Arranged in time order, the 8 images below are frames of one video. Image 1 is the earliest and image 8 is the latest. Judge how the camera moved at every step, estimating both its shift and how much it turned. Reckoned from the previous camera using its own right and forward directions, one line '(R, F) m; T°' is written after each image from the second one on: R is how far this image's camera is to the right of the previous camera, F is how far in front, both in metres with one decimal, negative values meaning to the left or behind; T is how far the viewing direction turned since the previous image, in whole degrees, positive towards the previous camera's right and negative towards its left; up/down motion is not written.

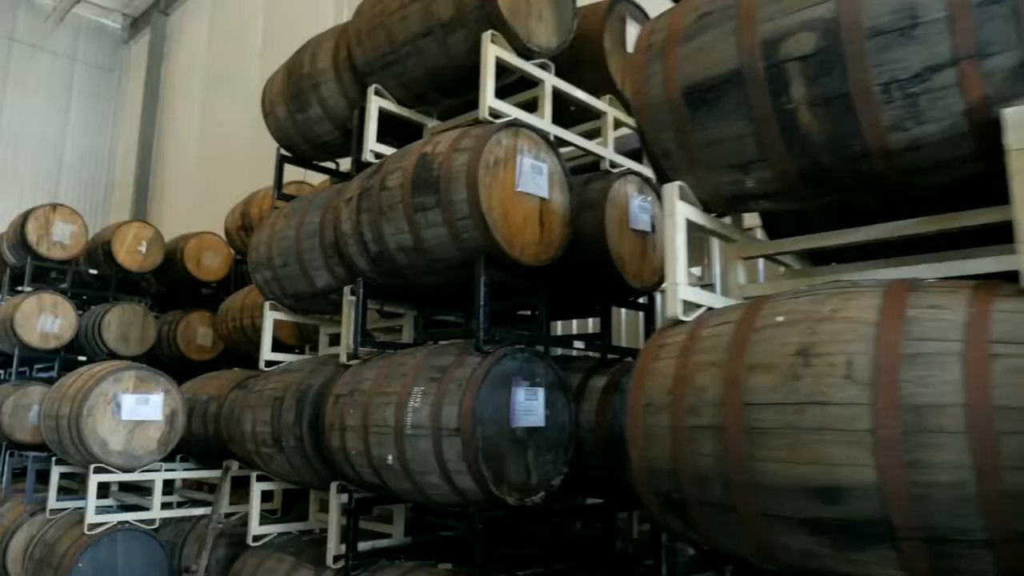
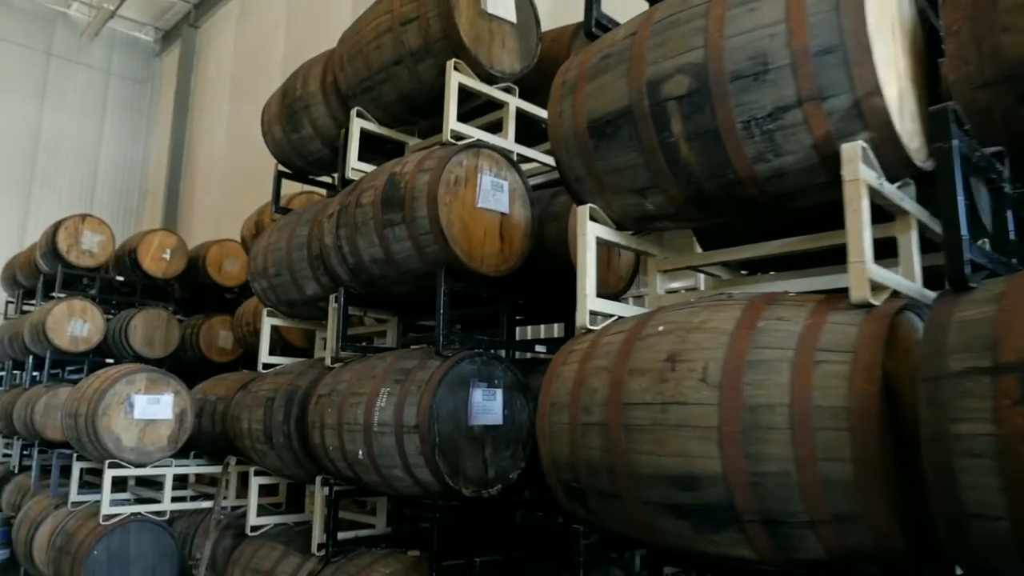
(+0.3, -0.3) m; -3°
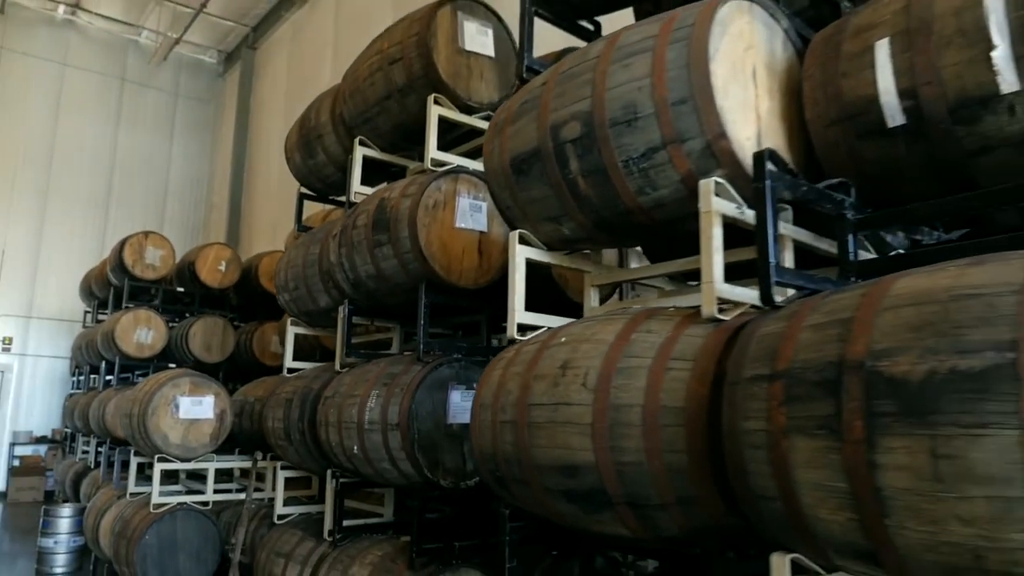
(+0.5, -0.3) m; -5°
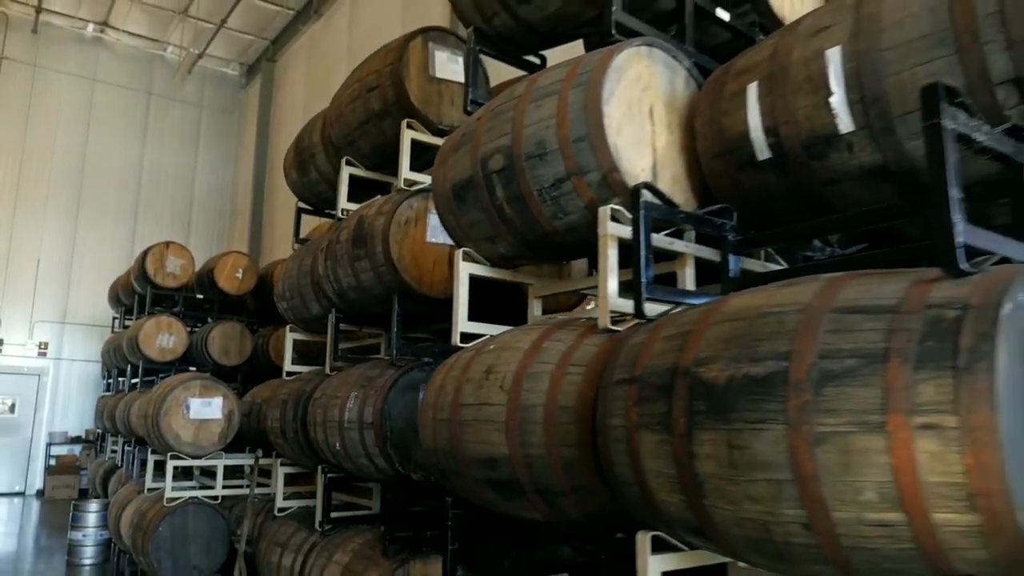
(+0.3, -0.3) m; -2°
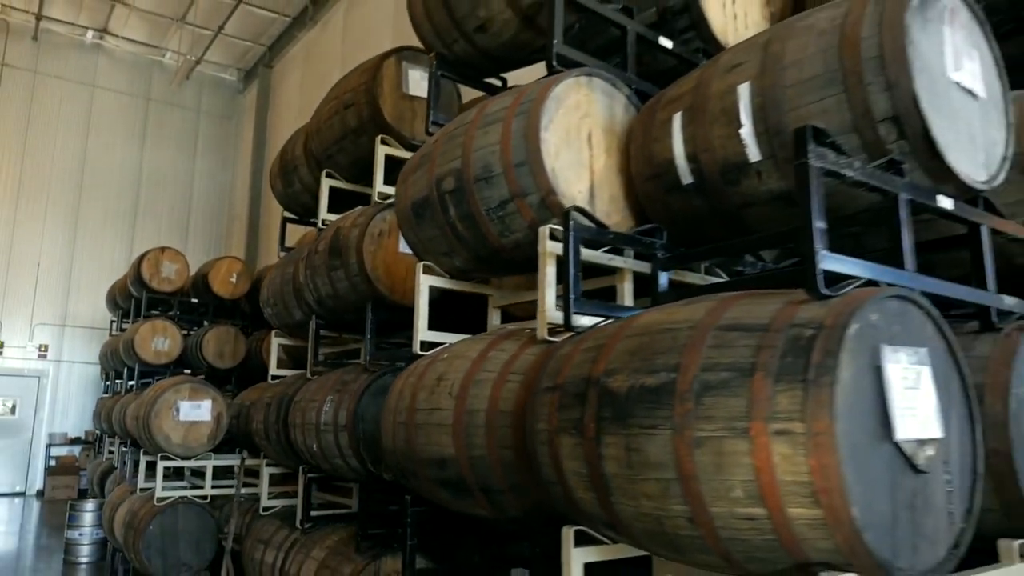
(+0.2, -0.2) m; 0°
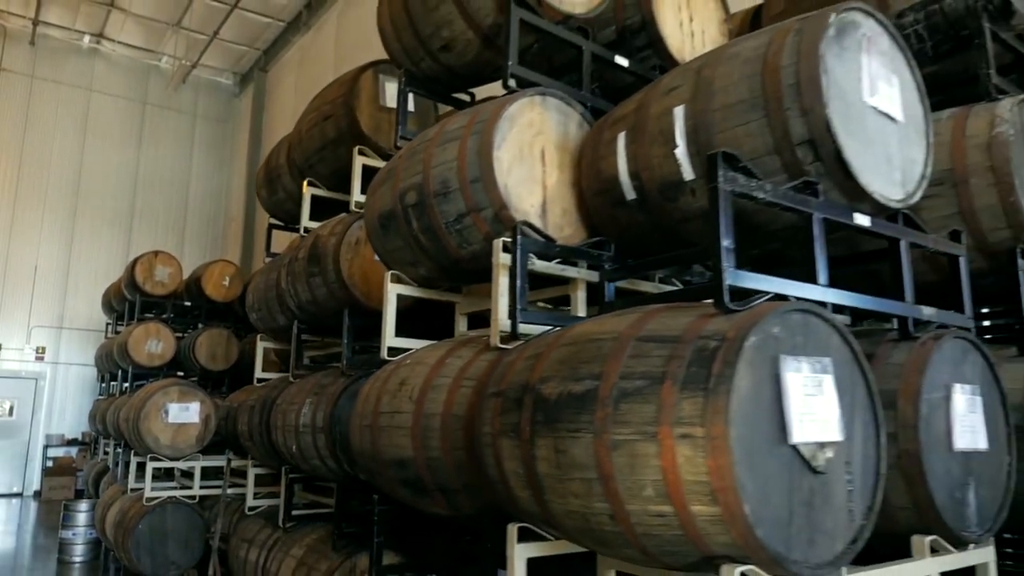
(+0.2, -0.1) m; 0°
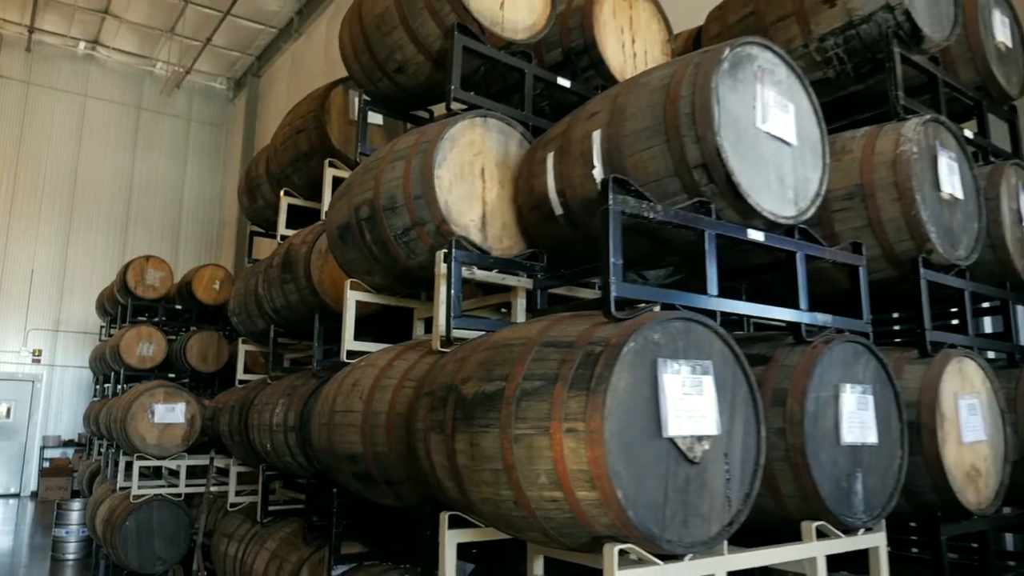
(+0.2, -0.2) m; 0°
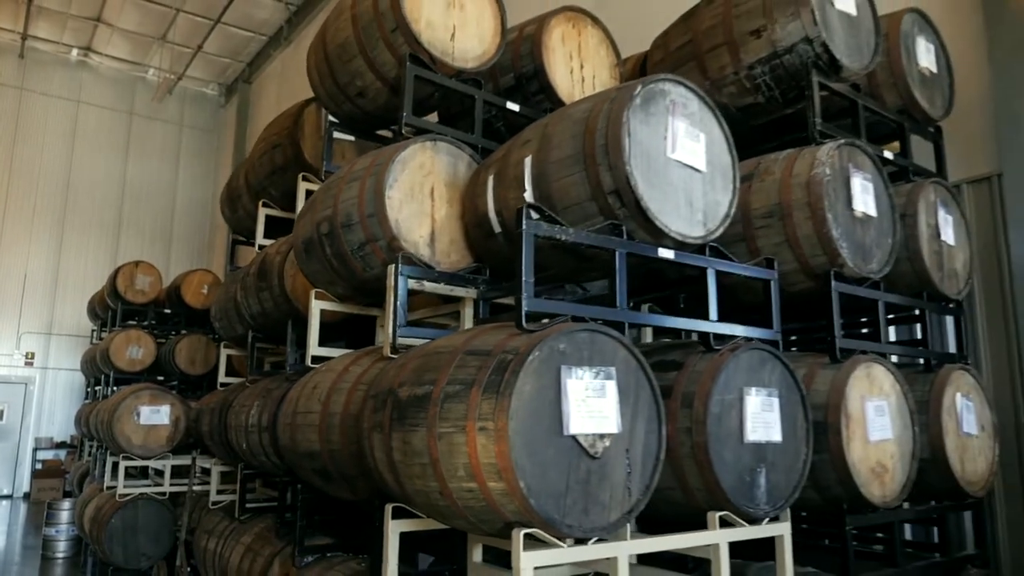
(+0.2, -0.3) m; 0°
